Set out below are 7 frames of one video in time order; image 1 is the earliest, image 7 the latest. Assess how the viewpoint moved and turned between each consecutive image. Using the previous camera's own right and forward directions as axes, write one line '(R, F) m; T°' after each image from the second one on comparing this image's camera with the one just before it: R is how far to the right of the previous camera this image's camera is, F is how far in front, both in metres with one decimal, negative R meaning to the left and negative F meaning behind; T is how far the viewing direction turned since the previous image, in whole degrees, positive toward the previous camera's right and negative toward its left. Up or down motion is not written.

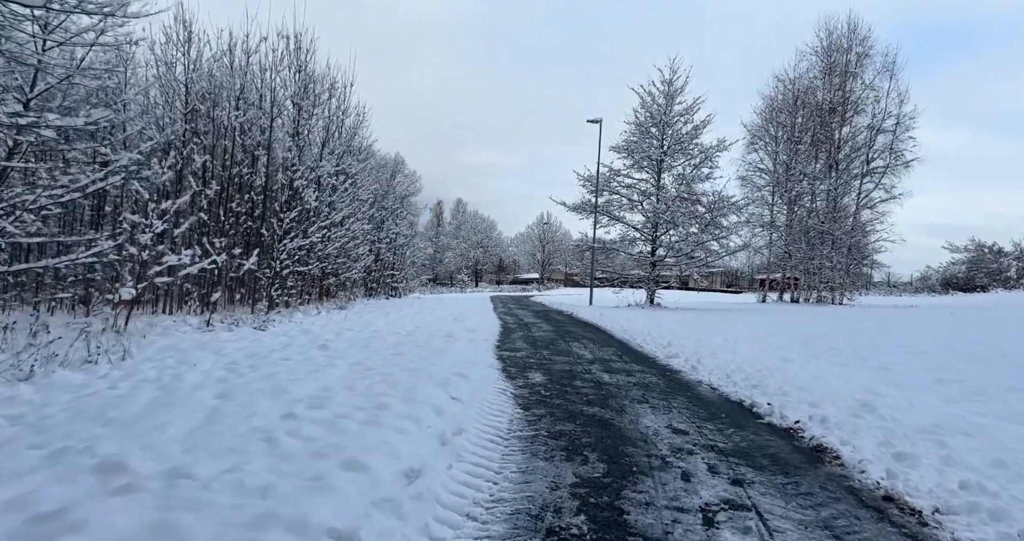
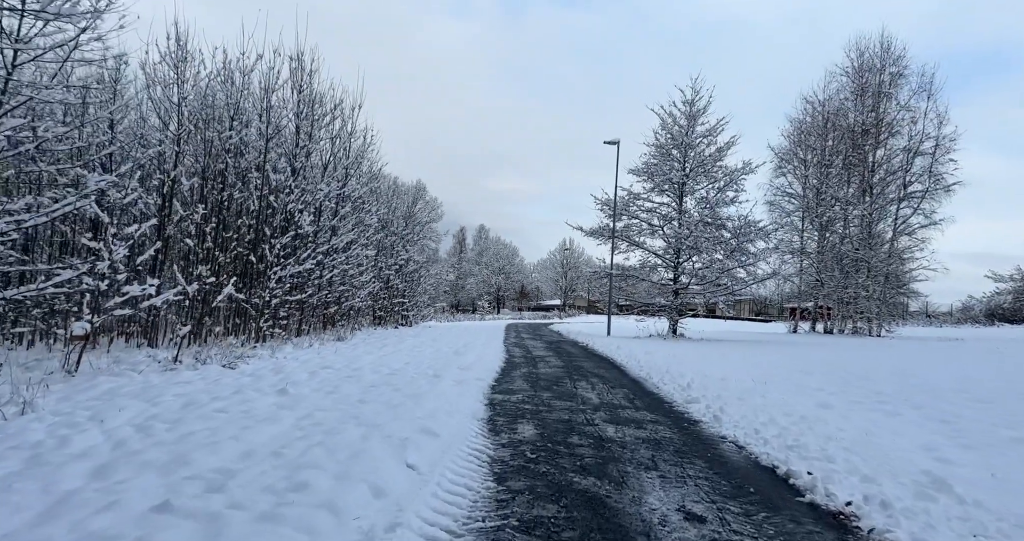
(+0.4, +1.0) m; -3°
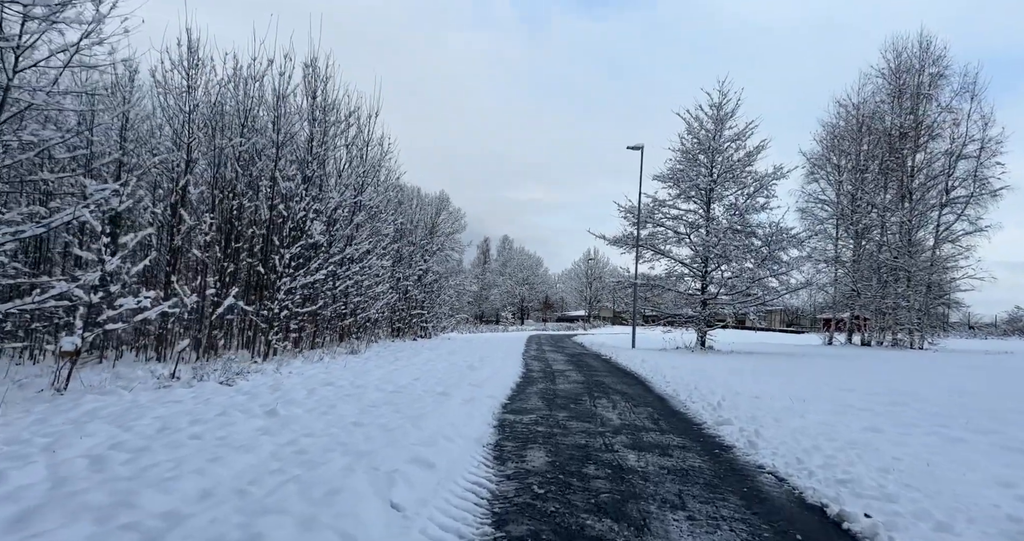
(+0.2, +0.6) m; -3°
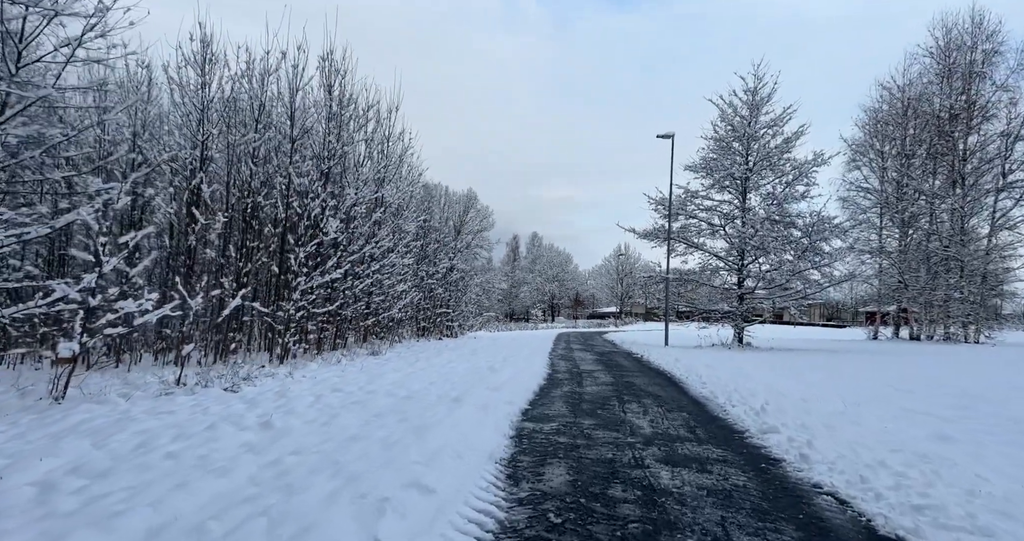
(+0.1, +0.6) m; -3°
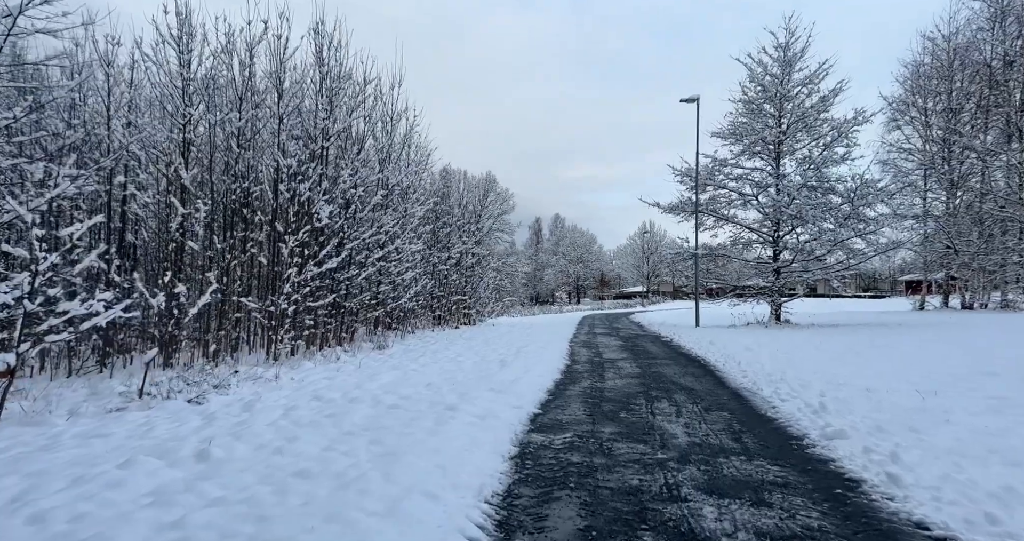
(+0.3, +1.1) m; -3°
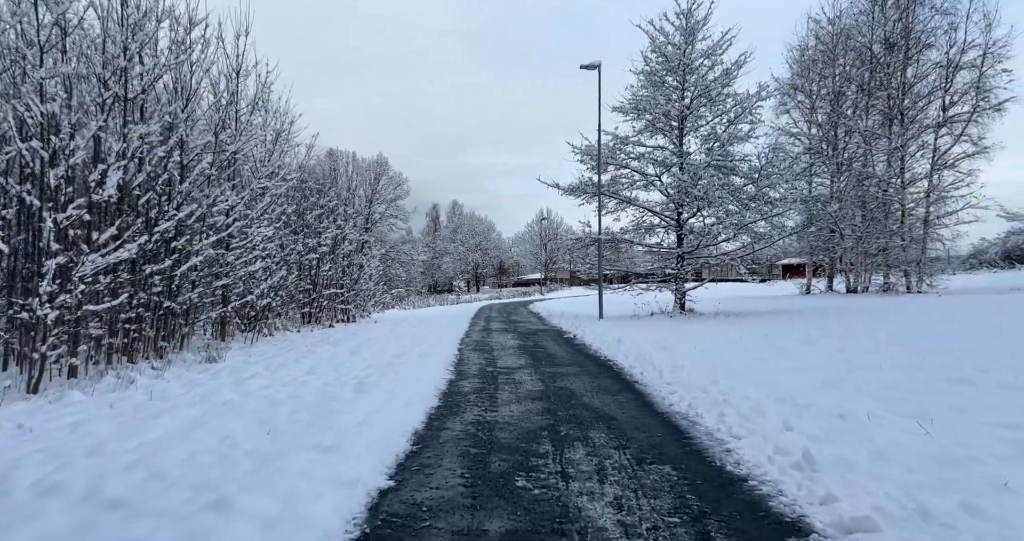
(+0.5, +2.3) m; +10°
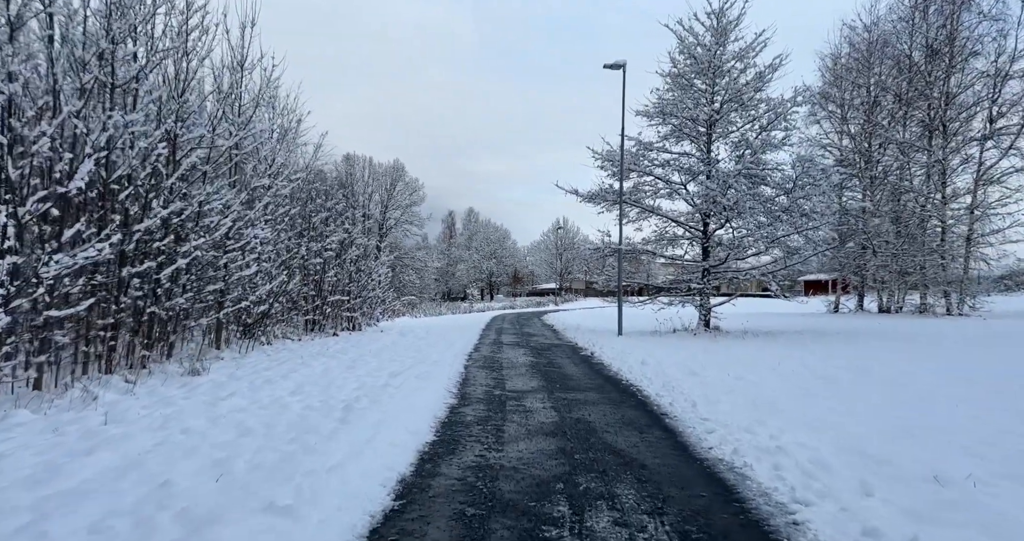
(0.0, +0.9) m; -2°
